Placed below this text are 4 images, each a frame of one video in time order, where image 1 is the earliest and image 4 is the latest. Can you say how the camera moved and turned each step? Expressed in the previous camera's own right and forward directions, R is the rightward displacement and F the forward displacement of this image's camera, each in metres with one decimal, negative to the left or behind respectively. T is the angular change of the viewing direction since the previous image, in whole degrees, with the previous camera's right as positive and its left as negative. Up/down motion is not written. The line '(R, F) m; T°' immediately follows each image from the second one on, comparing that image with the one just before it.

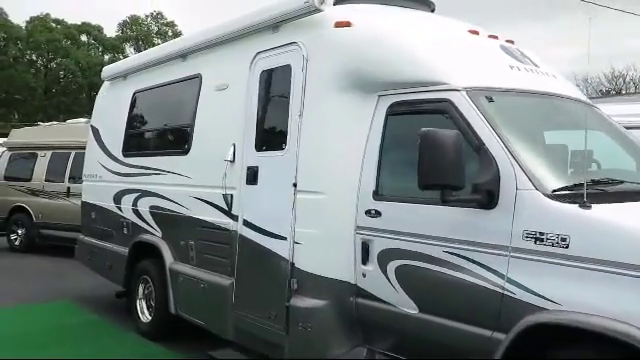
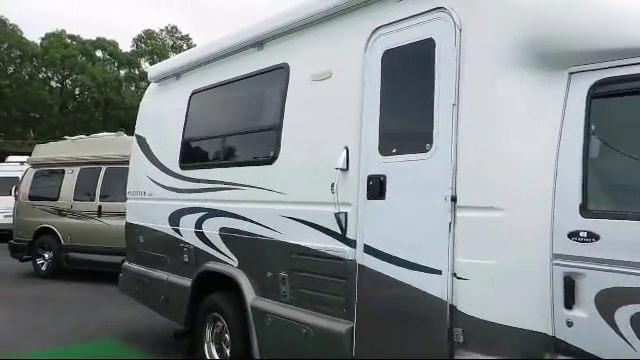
(-0.8, +1.2) m; -1°
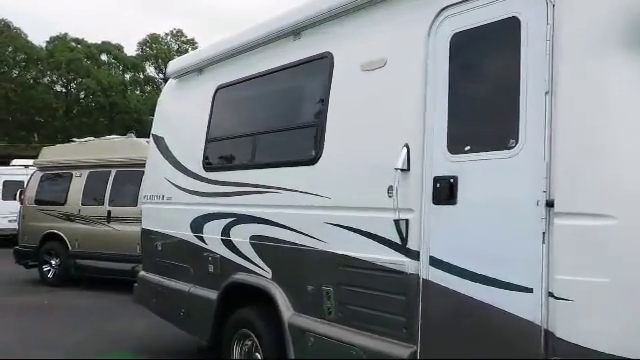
(-0.3, +0.5) m; 0°
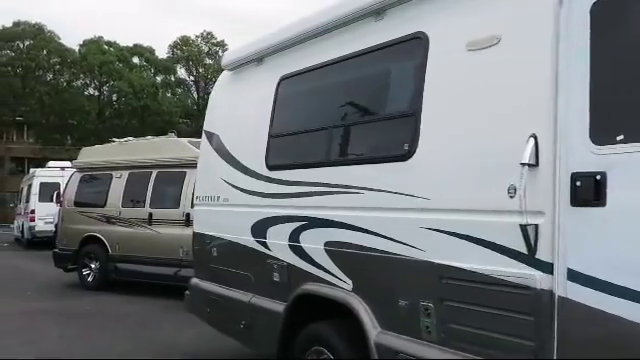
(-0.4, +0.5) m; -3°
